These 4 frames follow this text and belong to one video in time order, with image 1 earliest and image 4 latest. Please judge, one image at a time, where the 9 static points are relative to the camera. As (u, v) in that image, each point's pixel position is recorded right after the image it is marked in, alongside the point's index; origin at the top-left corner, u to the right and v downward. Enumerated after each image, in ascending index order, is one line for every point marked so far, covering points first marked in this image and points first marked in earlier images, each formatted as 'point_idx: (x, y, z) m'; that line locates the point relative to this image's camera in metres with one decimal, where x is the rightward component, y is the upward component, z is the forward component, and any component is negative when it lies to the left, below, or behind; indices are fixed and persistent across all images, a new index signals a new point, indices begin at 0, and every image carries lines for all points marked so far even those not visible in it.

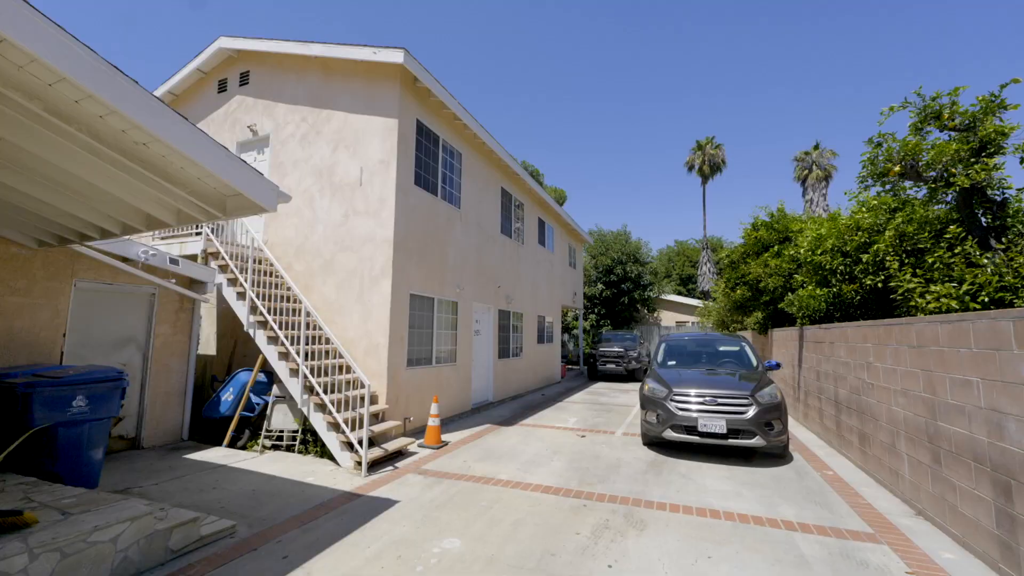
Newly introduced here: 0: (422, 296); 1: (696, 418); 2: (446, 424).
0: (-1.7, -0.2, +7.7) m
1: (+2.6, -1.8, +5.8) m
2: (-1.3, -2.6, +8.0) m
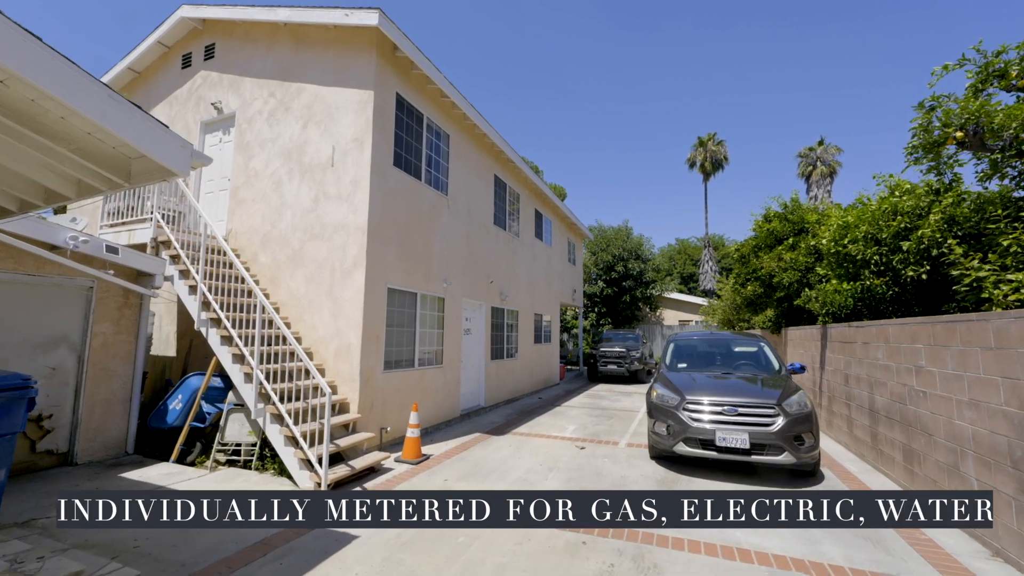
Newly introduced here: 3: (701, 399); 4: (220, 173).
0: (-1.8, -0.1, +6.9) m
1: (+2.4, -1.7, +5.0) m
2: (-1.4, -2.5, +7.2) m
3: (+2.4, -1.4, +5.3) m
4: (-5.3, +2.1, +7.6) m
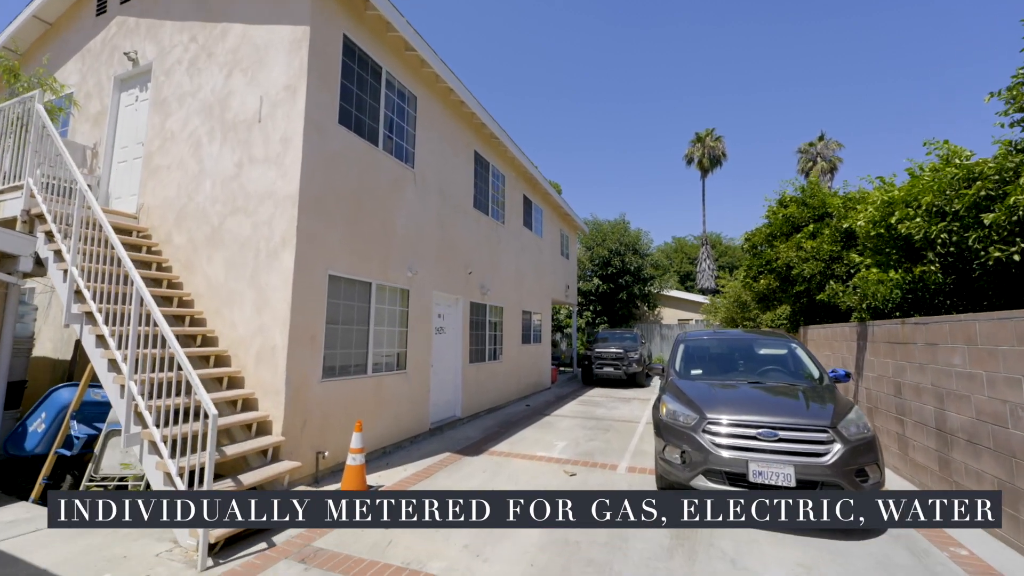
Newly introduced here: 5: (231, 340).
0: (-2.1, +0.1, +5.6) m
1: (+2.1, -1.6, +3.8) m
2: (-1.8, -2.3, +5.9) m
3: (+2.1, -1.2, +4.0) m
4: (-5.6, +2.2, +6.3) m
5: (-3.3, -0.6, +5.0) m
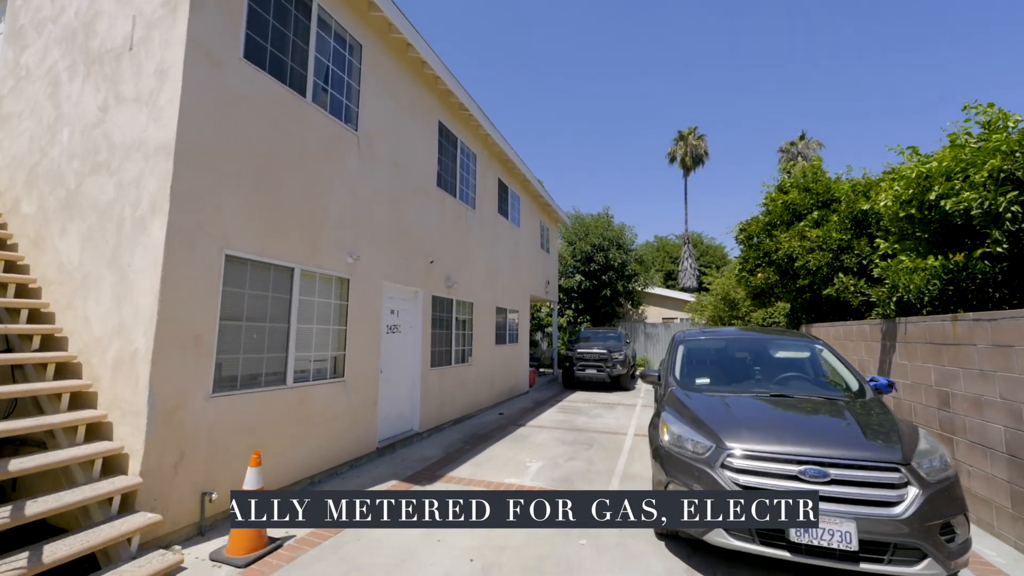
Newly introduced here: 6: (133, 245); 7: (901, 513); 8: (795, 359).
0: (-2.6, +0.2, +4.3) m
1: (+1.7, -1.4, +2.7) m
2: (-2.2, -2.2, +4.6) m
3: (+1.7, -1.1, +2.9) m
4: (-6.1, +2.4, +4.9) m
5: (-3.7, -0.5, +3.6) m
6: (-3.2, +0.4, +3.5) m
7: (+2.4, -1.4, +2.6) m
8: (+3.1, -0.8, +4.5) m
